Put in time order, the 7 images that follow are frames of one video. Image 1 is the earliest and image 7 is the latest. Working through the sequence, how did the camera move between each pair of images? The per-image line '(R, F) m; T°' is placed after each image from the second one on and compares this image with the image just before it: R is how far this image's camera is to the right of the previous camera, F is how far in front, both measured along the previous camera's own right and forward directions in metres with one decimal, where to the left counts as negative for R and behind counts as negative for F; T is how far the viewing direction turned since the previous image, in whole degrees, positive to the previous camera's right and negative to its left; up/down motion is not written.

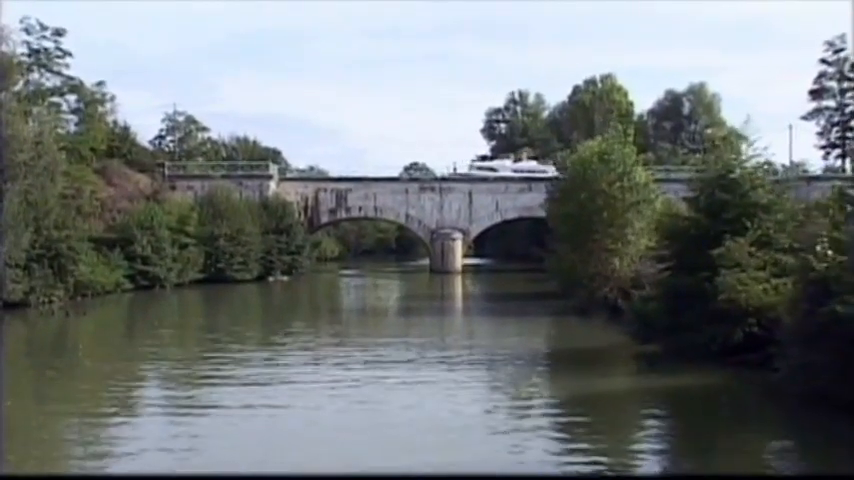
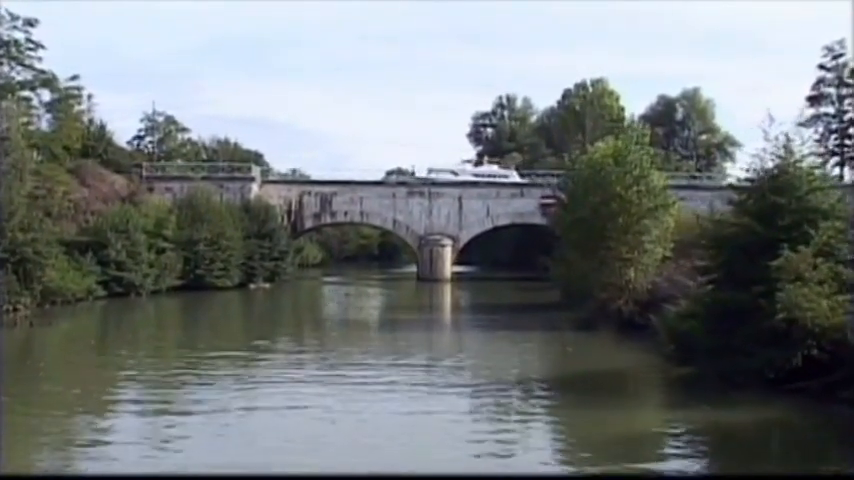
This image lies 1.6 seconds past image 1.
(-0.5, +3.1) m; +1°
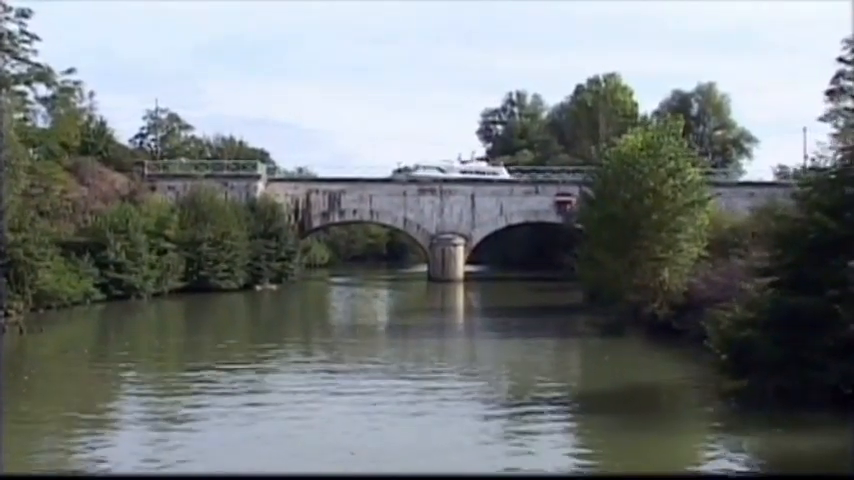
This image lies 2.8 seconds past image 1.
(-0.3, +2.5) m; 0°
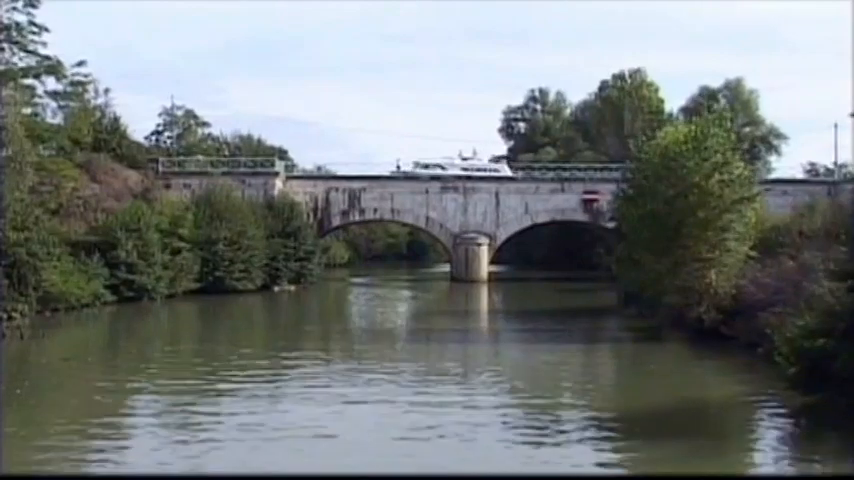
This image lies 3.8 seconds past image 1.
(-0.2, +2.2) m; -1°
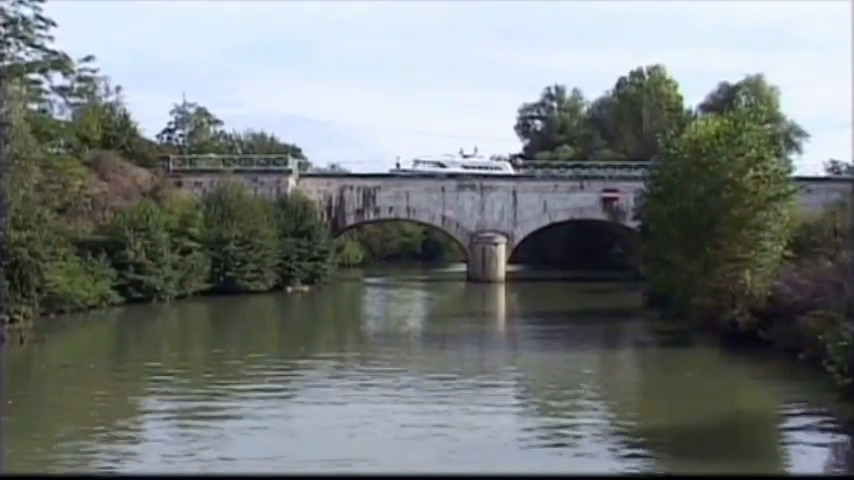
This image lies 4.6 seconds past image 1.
(-0.1, +1.5) m; -1°
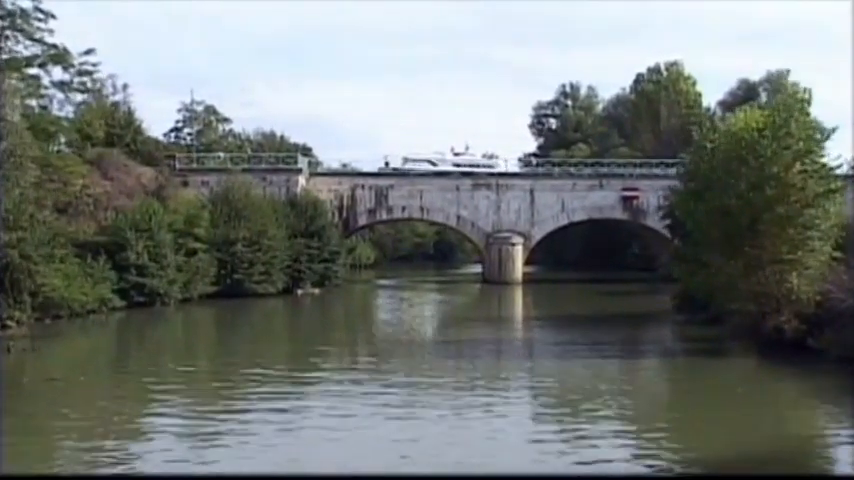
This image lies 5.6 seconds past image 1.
(-0.2, +2.2) m; 0°
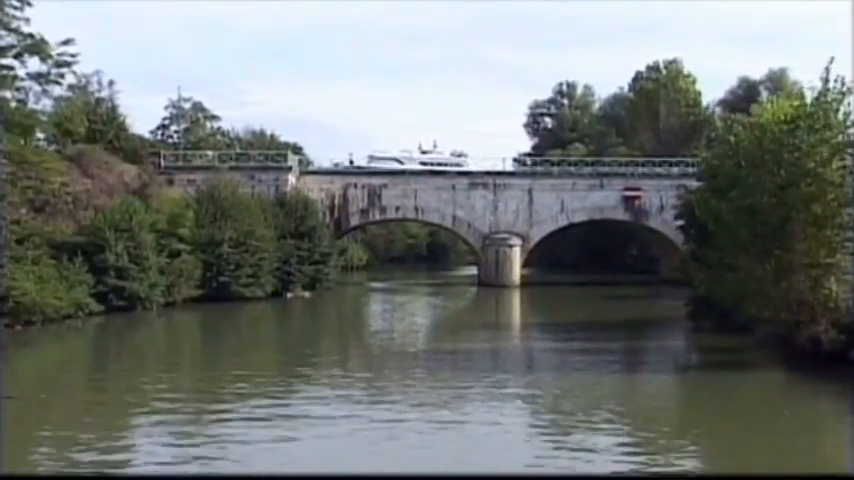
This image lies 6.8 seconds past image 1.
(-0.2, +2.4) m; 0°
